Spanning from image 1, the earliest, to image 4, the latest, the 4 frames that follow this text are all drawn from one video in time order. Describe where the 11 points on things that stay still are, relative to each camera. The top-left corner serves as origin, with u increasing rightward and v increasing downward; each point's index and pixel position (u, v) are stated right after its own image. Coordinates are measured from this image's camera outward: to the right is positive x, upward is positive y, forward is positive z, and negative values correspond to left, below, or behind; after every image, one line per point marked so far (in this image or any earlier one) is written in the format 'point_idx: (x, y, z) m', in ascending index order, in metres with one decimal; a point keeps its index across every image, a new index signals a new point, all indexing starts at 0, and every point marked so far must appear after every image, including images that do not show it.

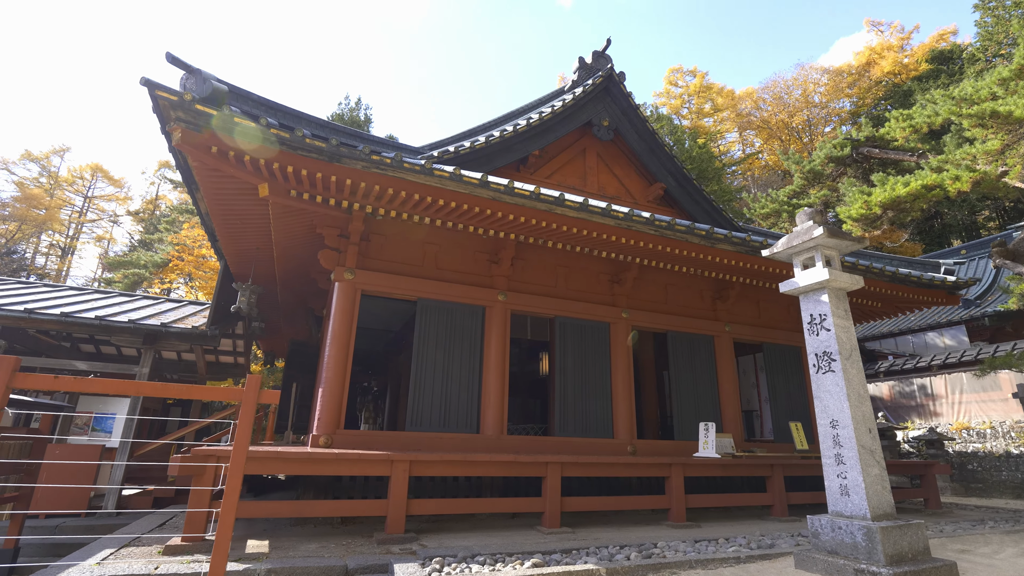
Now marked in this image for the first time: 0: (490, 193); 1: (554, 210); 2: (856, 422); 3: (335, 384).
0: (-0.2, +0.8, +4.9) m
1: (+0.4, +0.7, +5.2) m
2: (+2.2, -0.9, +3.6) m
3: (-1.6, -0.9, +5.3) m
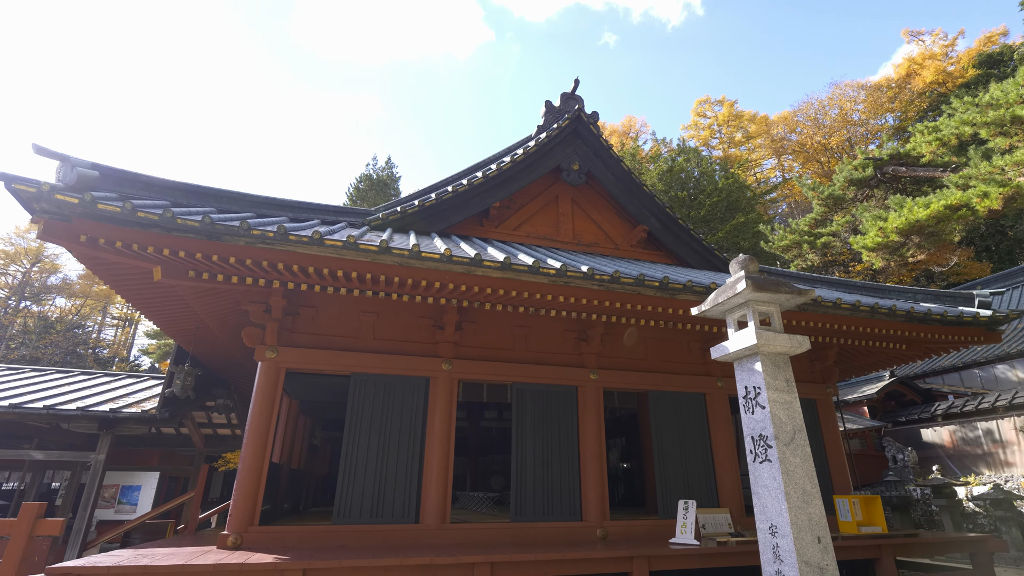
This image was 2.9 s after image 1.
0: (-0.9, +0.2, +4.4) m
1: (-0.3, +0.1, +4.7) m
2: (+1.4, -1.2, +2.8) m
3: (-2.2, -1.6, +4.9) m
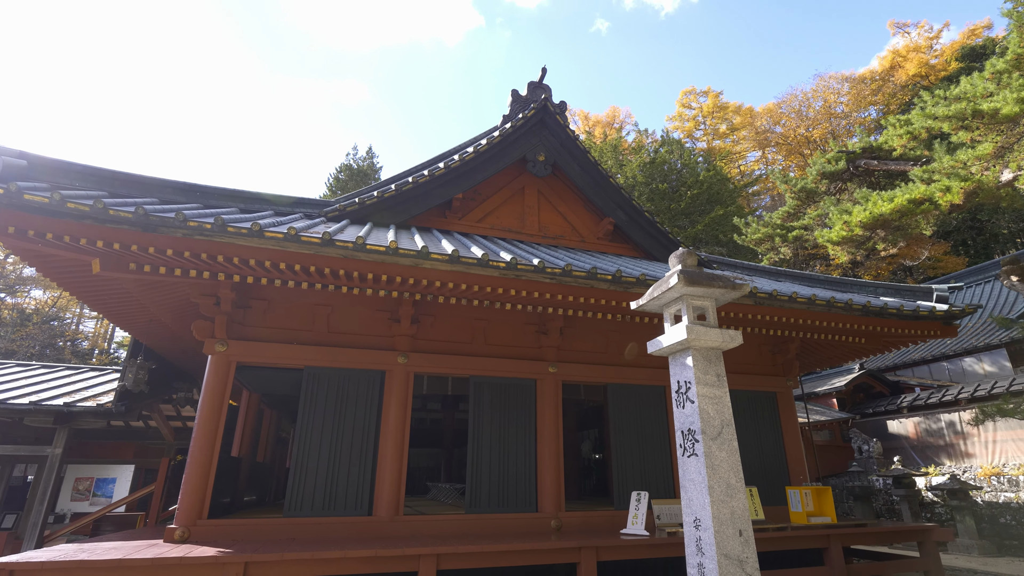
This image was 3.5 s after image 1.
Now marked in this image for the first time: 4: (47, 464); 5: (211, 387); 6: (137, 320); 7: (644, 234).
0: (-1.3, +0.3, +4.4) m
1: (-0.7, +0.2, +4.6) m
2: (+1.0, -1.2, +2.8) m
3: (-2.6, -1.5, +4.8) m
4: (-5.4, -2.0, +6.6) m
5: (-2.7, -0.9, +5.1) m
6: (-3.9, -0.3, +5.9) m
7: (+1.9, +0.8, +8.0) m
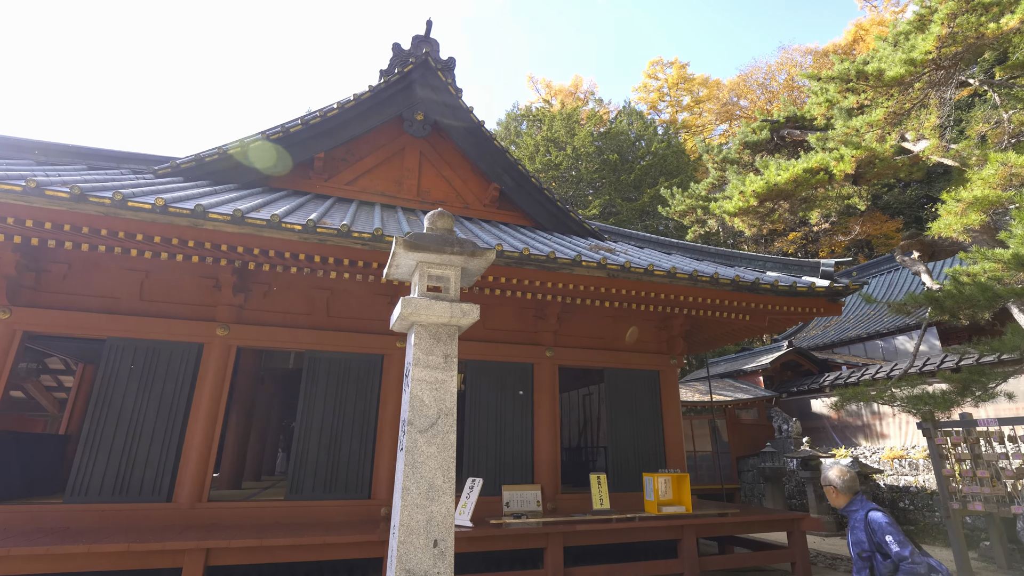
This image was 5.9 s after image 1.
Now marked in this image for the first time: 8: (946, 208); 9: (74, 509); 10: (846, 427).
0: (-2.8, +0.5, +3.8) m
1: (-2.2, +0.4, +4.1) m
2: (-0.4, -1.0, +2.4) m
3: (-4.2, -1.2, +4.3) m
4: (-7.0, -1.6, +6.1) m
5: (-4.2, -0.6, +4.6) m
6: (-5.4, 0.0, +5.3) m
7: (+0.3, +1.1, +7.5) m
8: (+4.0, +0.7, +5.2) m
9: (-3.4, -1.7, +4.4) m
10: (+6.3, -2.6, +10.7) m
